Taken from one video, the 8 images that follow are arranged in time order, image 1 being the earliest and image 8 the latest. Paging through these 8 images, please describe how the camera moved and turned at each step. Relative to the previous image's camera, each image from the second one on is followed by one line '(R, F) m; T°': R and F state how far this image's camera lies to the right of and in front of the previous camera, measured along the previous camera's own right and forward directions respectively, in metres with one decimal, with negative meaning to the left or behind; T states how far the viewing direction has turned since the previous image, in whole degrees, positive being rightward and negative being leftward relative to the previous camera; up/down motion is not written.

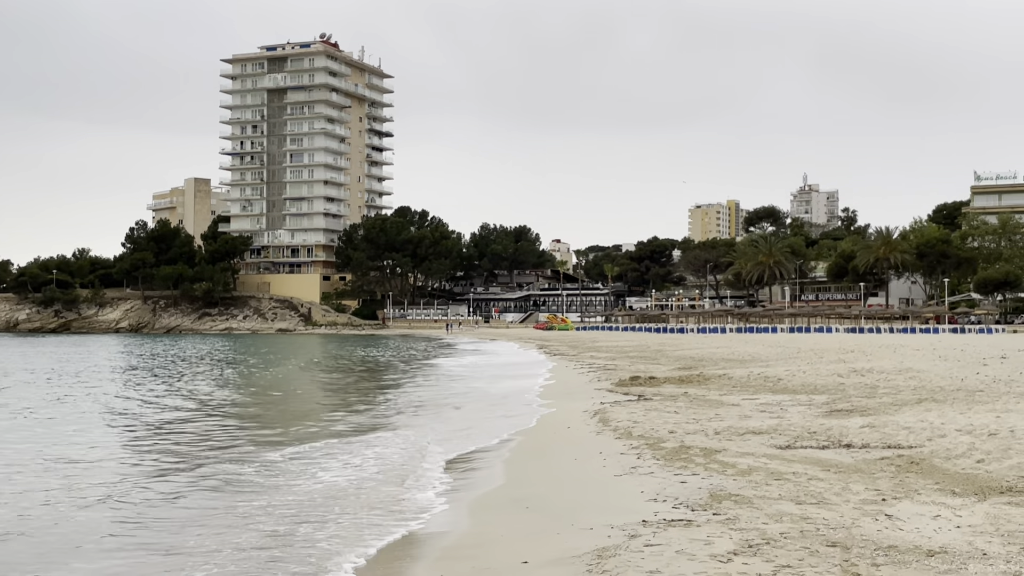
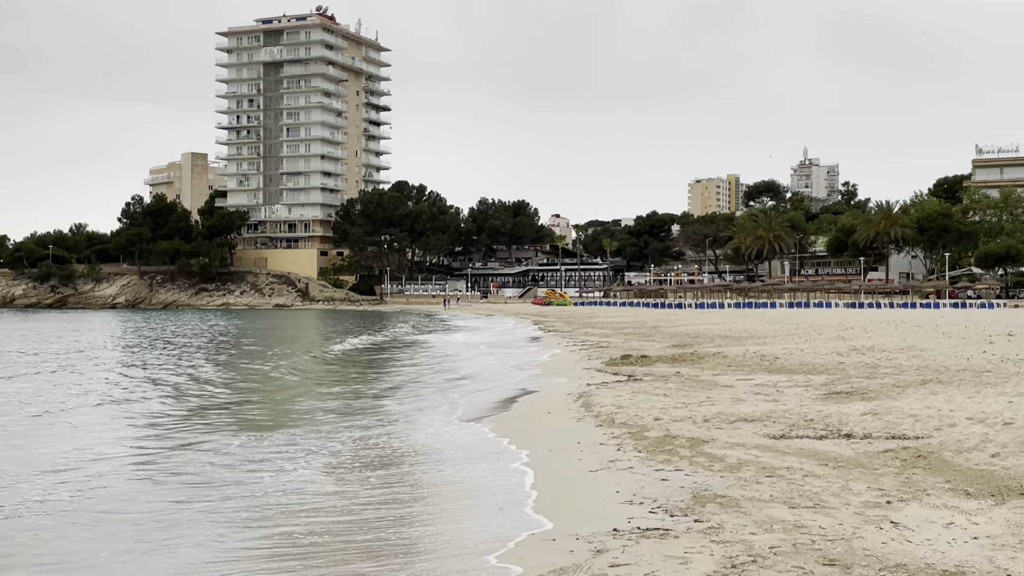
(+0.3, +0.9) m; 0°
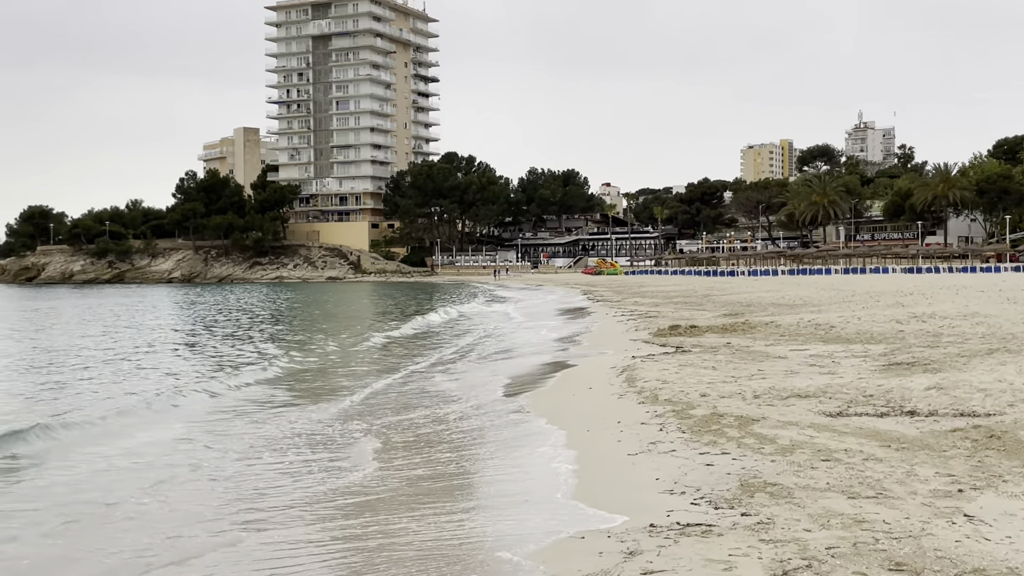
(+0.2, +0.7) m; -3°
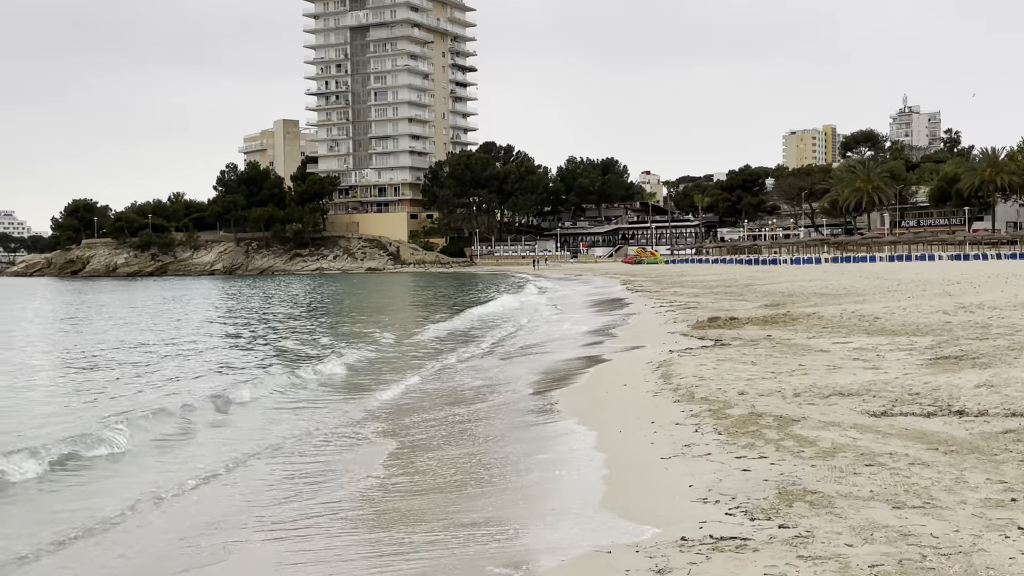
(+0.1, +0.3) m; -2°
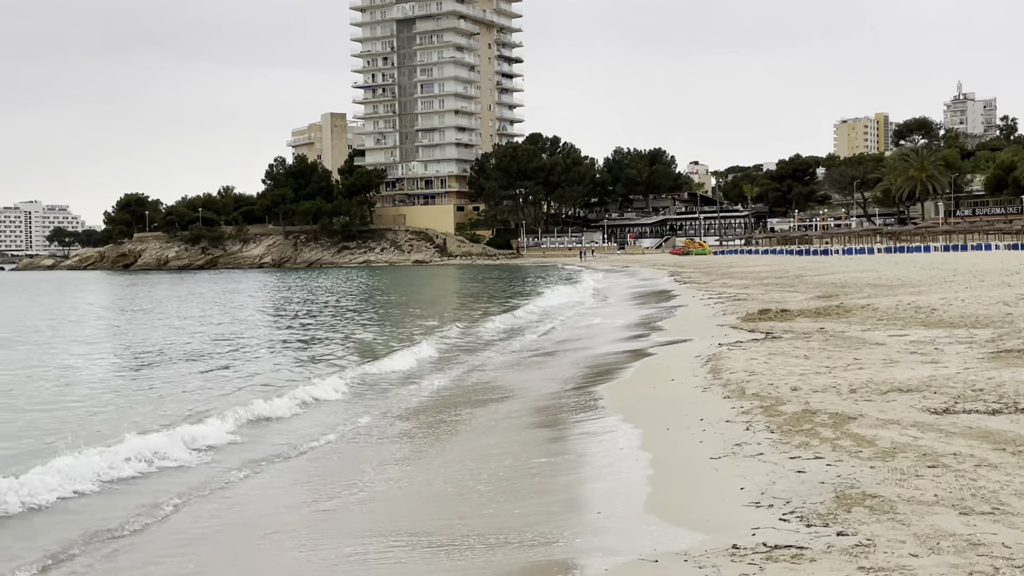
(0.0, +0.3) m; -2°
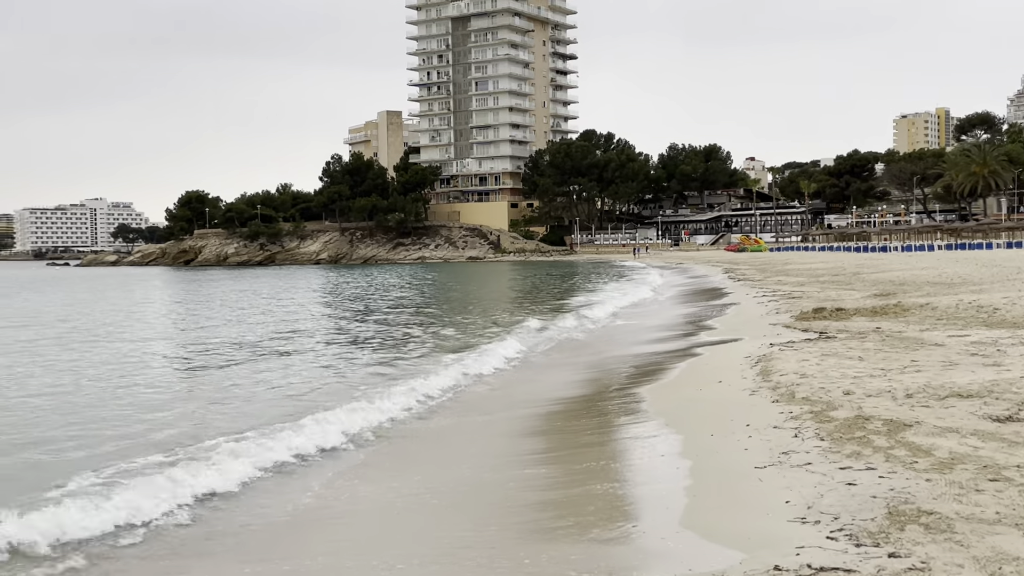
(+0.1, +0.3) m; -3°
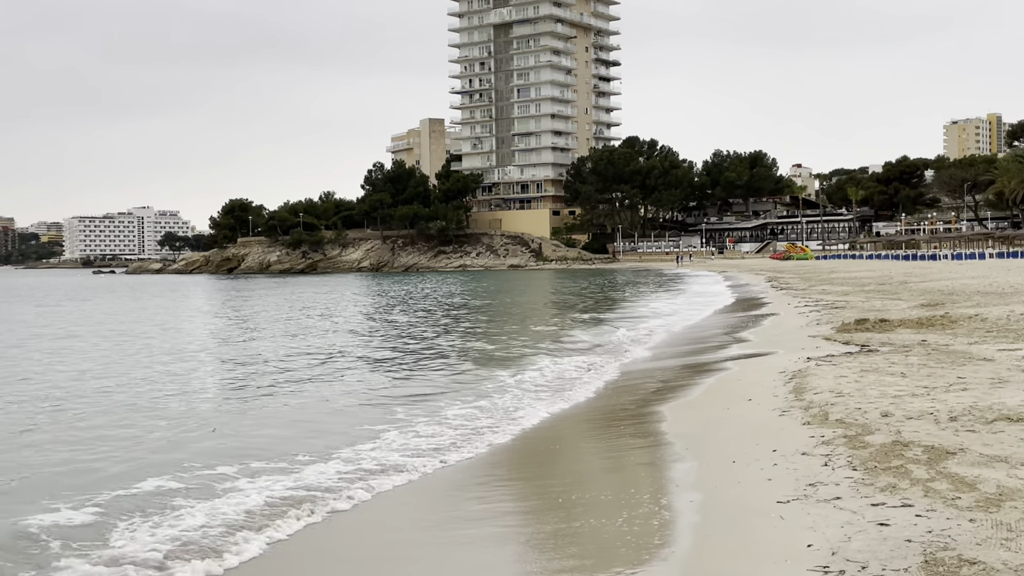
(+0.3, +0.6) m; -2°
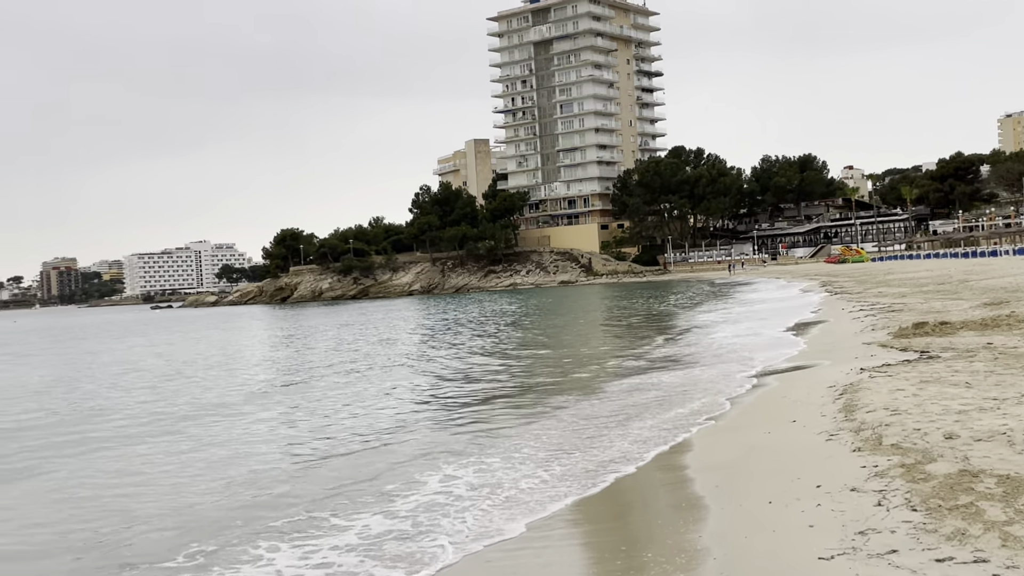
(+0.4, +1.1) m; -3°
